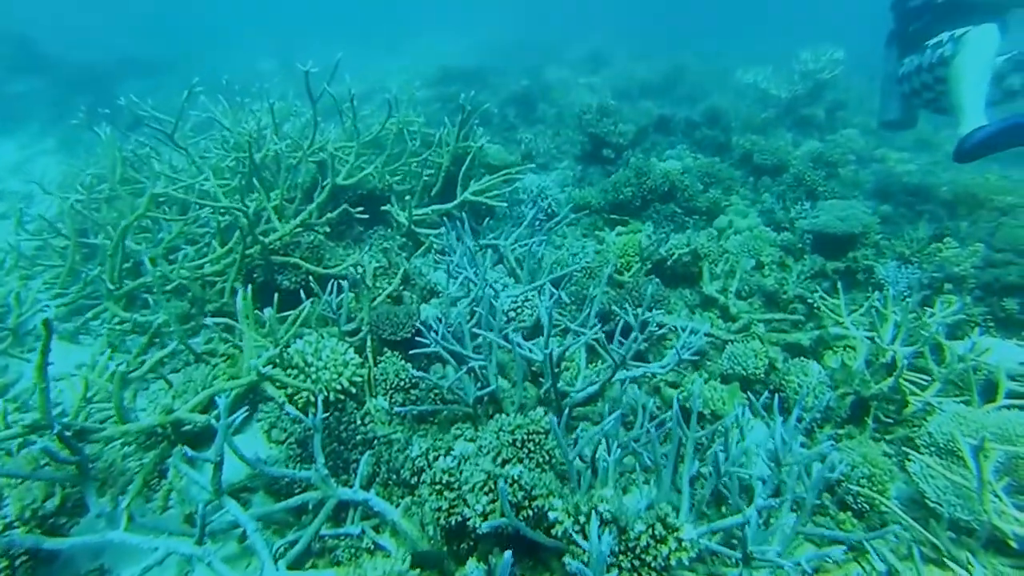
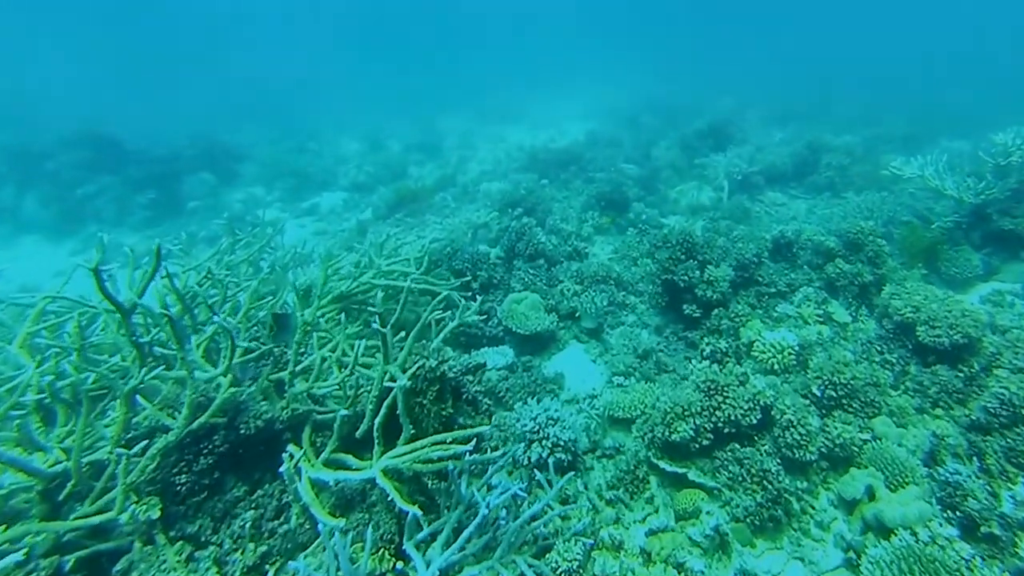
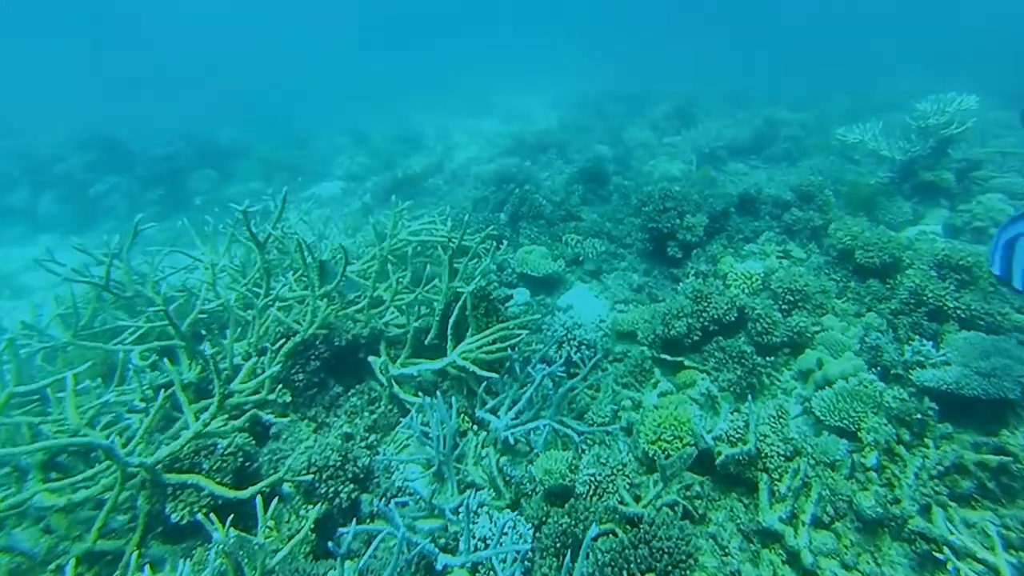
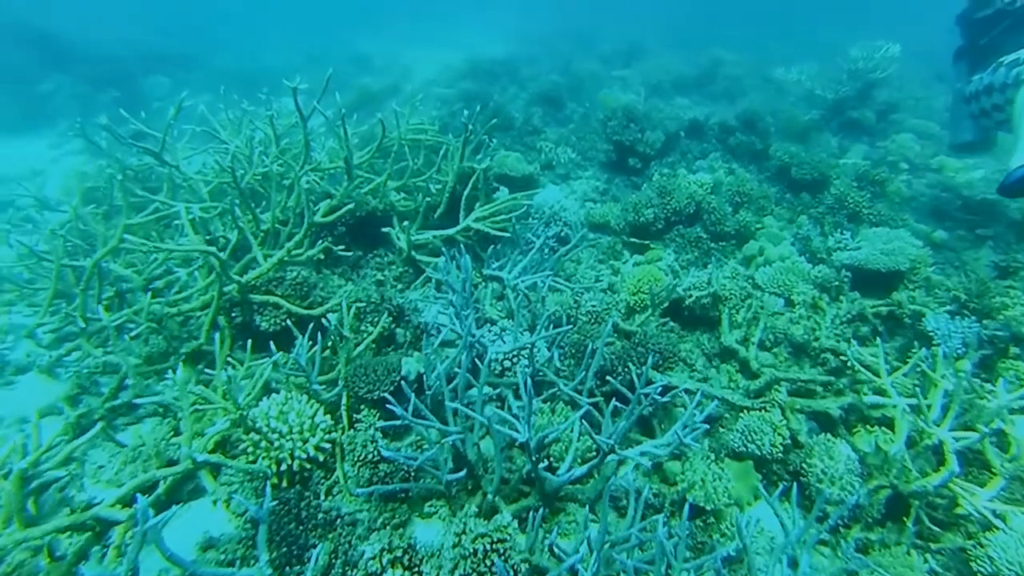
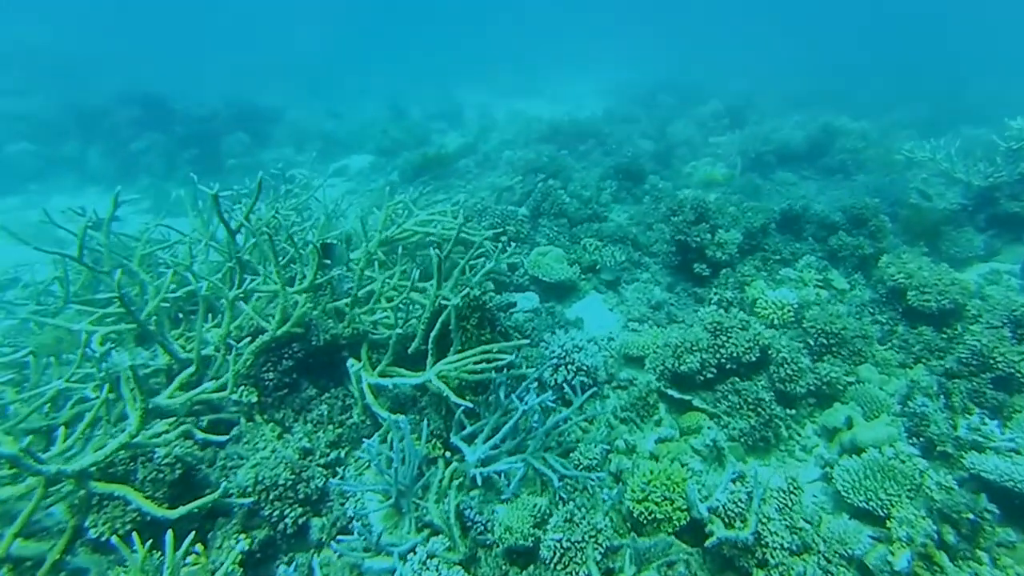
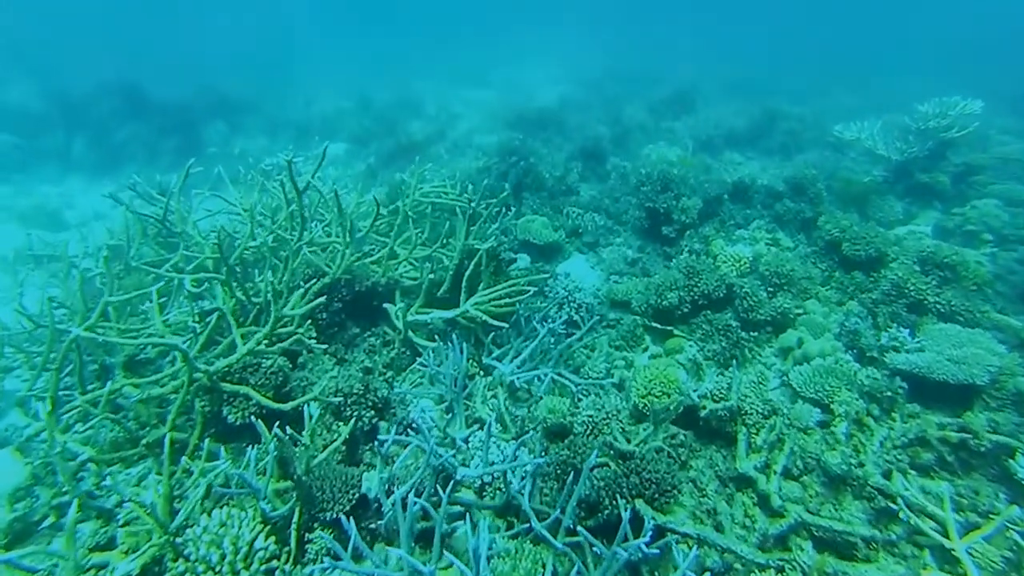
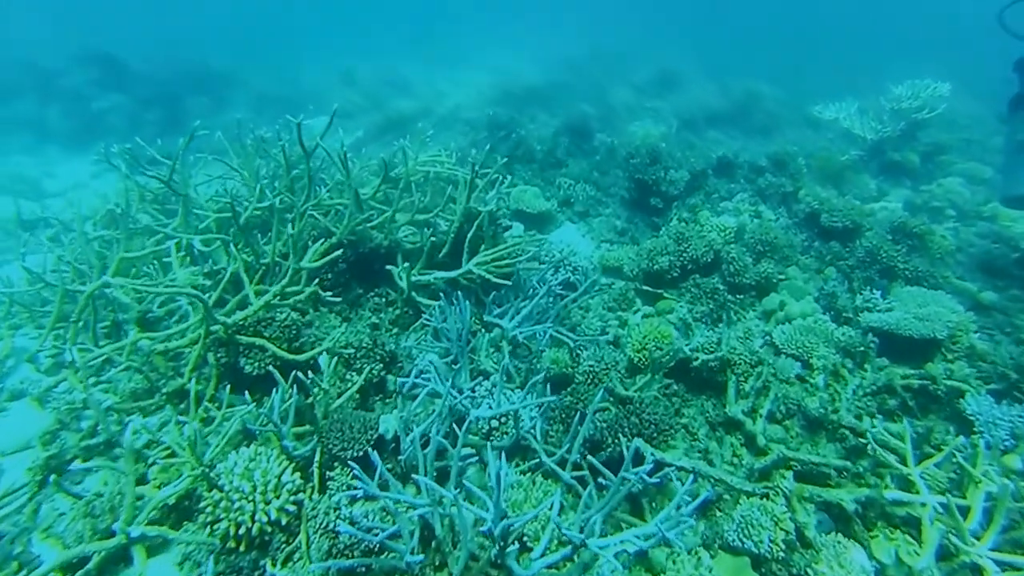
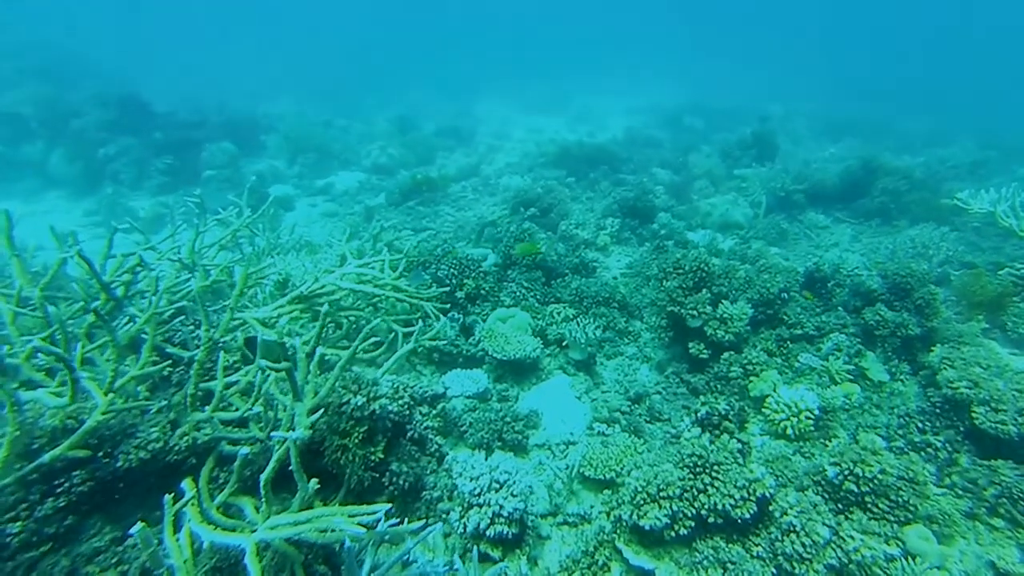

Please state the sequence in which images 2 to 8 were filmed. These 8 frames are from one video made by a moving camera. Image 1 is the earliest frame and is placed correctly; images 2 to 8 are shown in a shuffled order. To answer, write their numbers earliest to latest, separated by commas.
4, 7, 6, 3, 5, 2, 8
